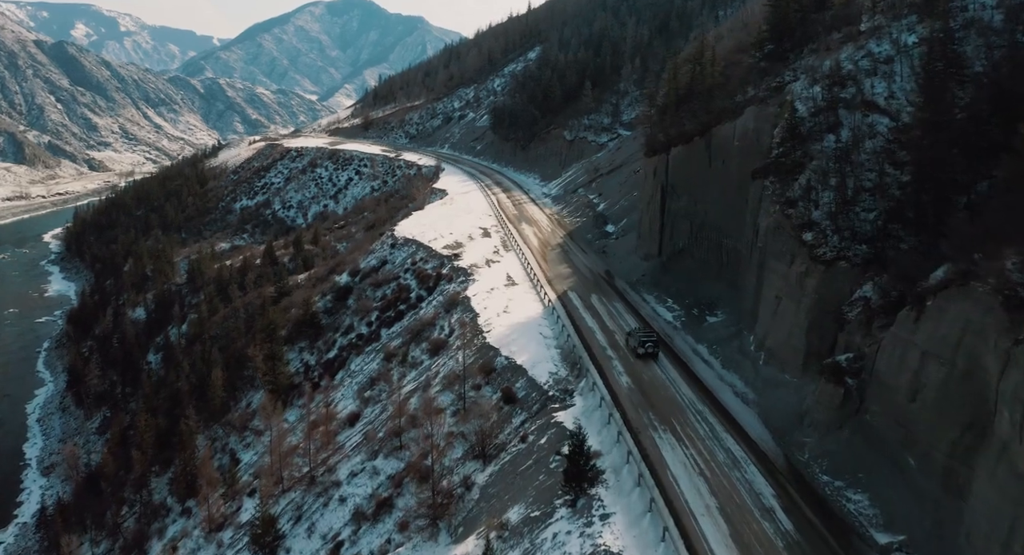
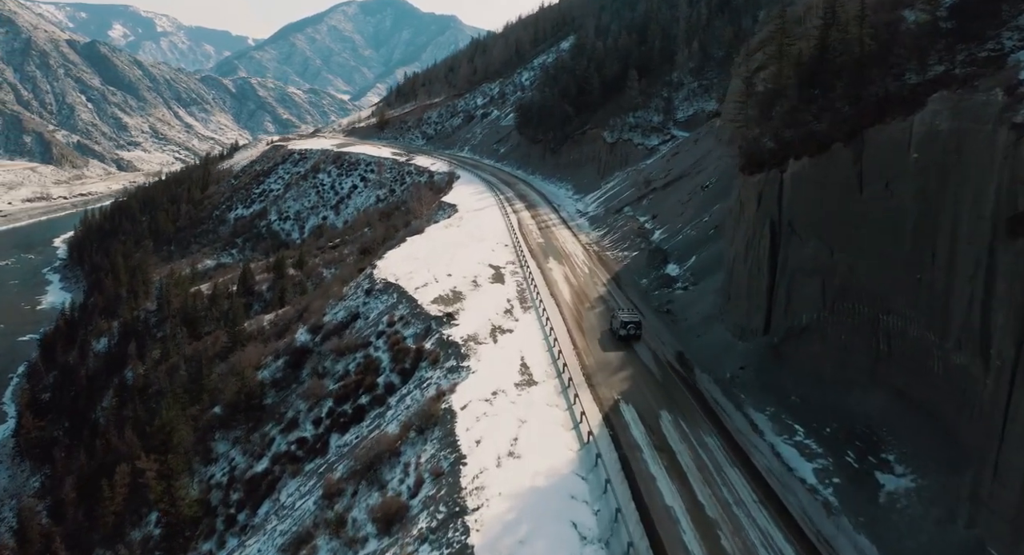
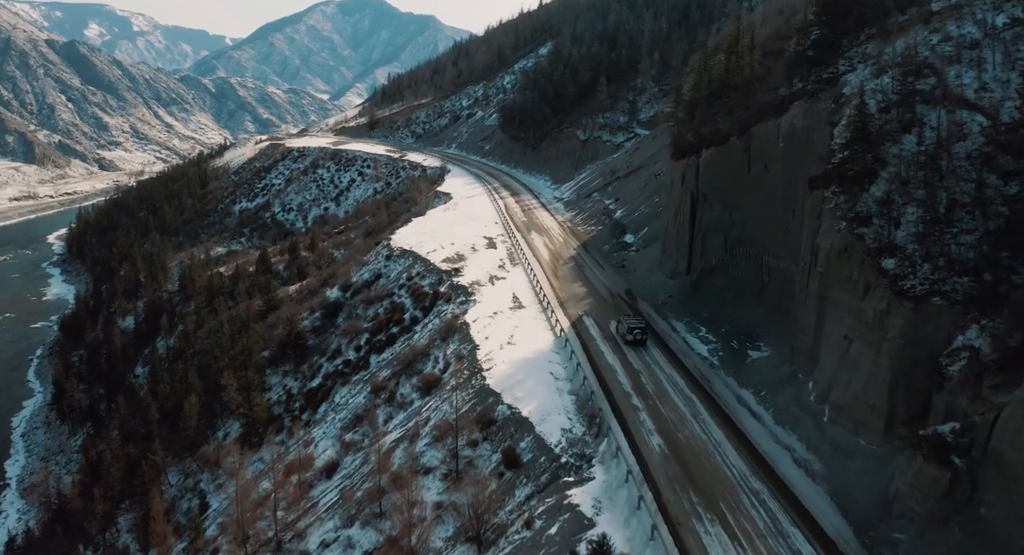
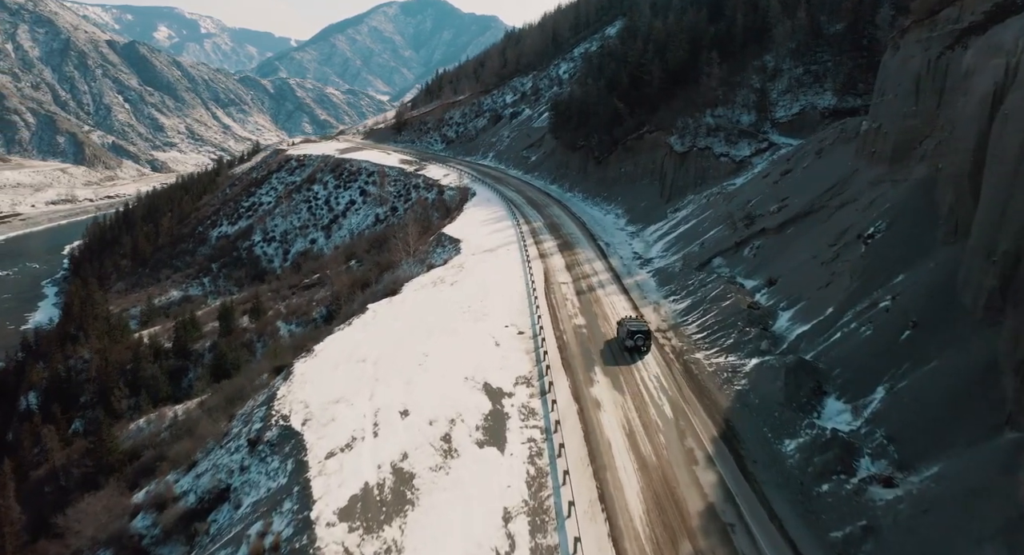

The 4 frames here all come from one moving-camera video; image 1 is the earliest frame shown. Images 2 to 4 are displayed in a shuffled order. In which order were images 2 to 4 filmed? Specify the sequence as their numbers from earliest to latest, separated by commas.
3, 2, 4
